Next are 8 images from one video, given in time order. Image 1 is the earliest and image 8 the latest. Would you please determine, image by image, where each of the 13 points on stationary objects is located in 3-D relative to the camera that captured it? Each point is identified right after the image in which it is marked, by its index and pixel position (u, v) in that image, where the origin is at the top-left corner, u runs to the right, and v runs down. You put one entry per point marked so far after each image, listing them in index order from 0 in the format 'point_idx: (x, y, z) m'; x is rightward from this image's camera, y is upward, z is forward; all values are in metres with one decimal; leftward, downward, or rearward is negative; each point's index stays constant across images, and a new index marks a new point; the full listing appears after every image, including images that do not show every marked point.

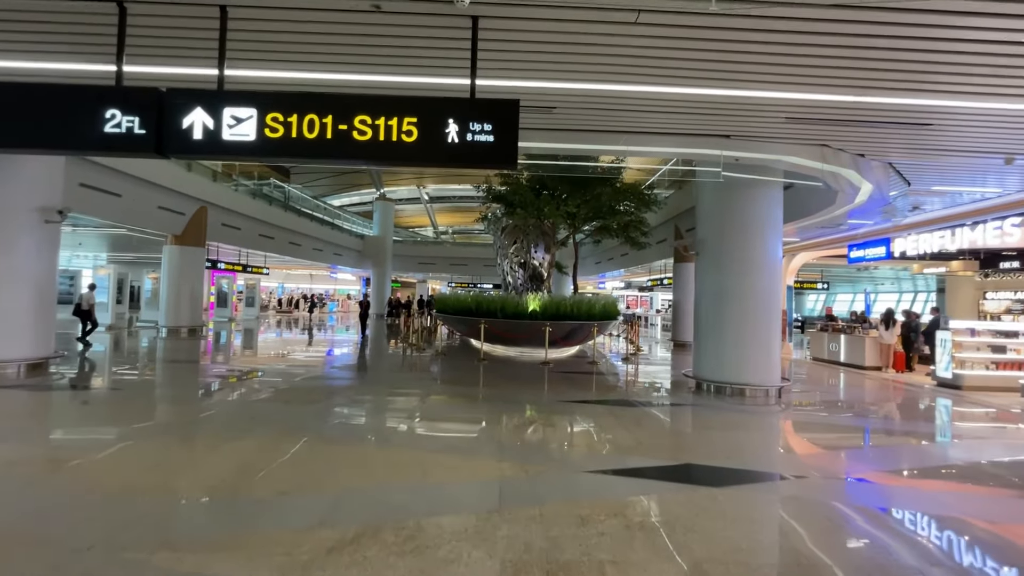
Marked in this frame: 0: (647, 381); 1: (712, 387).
0: (+2.4, -1.7, +8.7) m
1: (+2.8, -1.4, +6.9) m
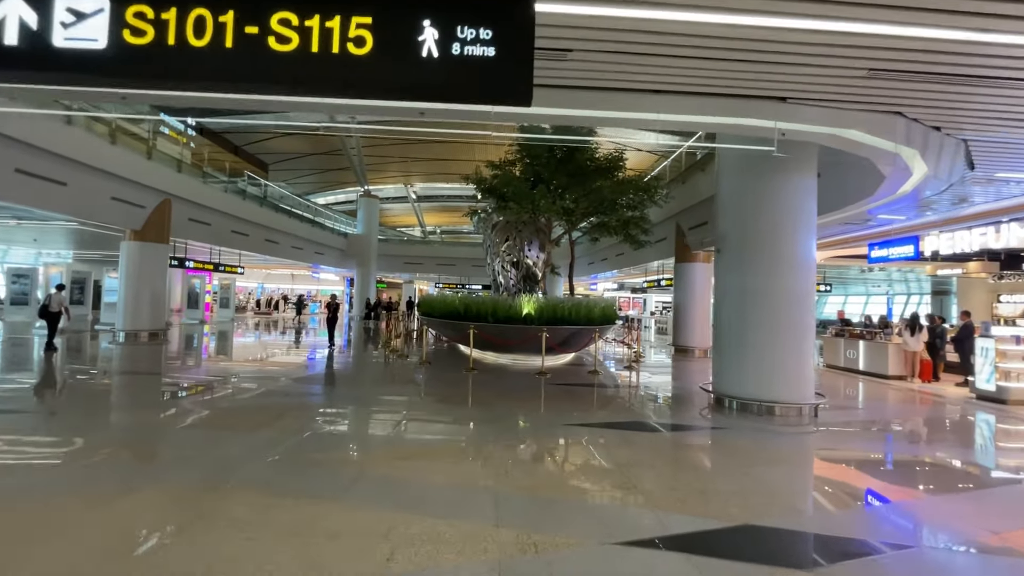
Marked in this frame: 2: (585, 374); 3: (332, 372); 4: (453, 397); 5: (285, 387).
0: (+2.3, -1.7, +7.8) m
1: (+2.8, -1.4, +6.0) m
2: (+1.4, -1.7, +9.2) m
3: (-3.5, -1.6, +9.7) m
4: (-0.8, -1.6, +7.0) m
5: (-3.4, -1.5, +7.6) m
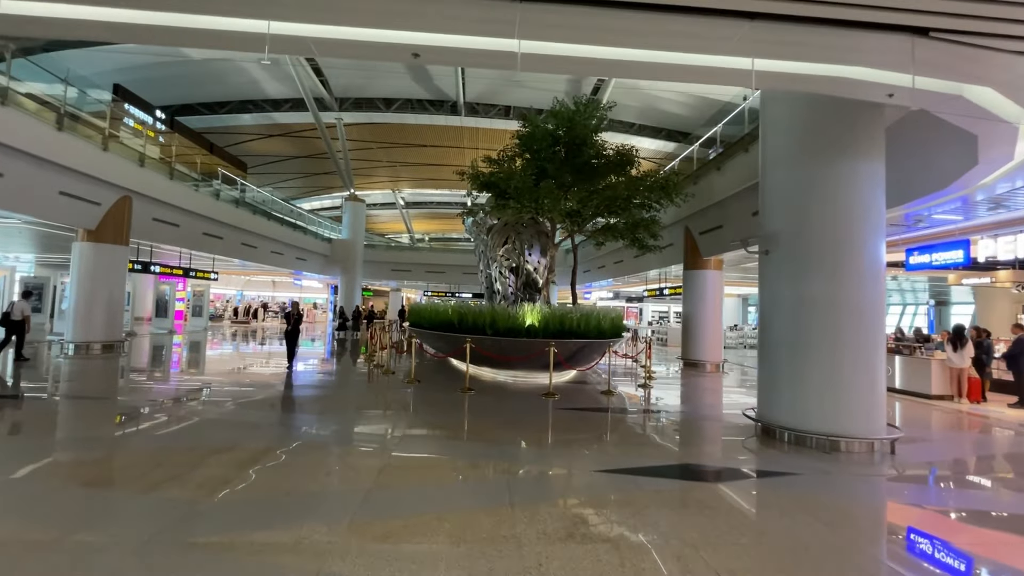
0: (+2.3, -1.9, +6.8) m
1: (+2.9, -1.5, +5.0) m
2: (+1.4, -1.9, +8.2) m
3: (-3.5, -1.7, +8.5) m
4: (-0.8, -1.7, +5.9) m
5: (-3.4, -1.6, +6.4) m
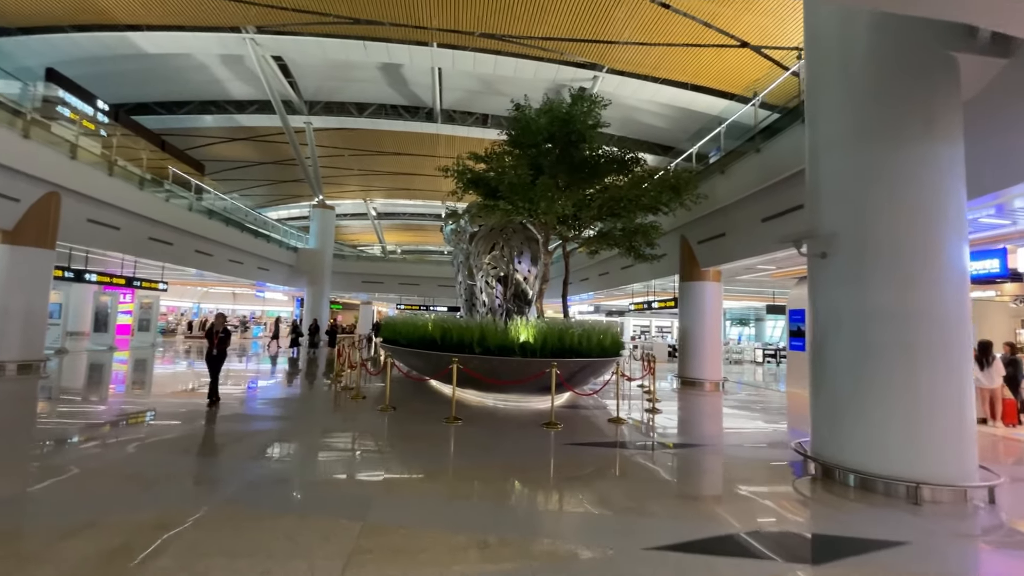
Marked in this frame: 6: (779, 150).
0: (+2.3, -2.0, +5.8) m
1: (+2.9, -1.6, +4.1) m
2: (+1.3, -2.1, +7.1) m
3: (-3.7, -1.9, +7.3) m
4: (-0.8, -1.8, +4.8) m
5: (-3.4, -1.7, +5.2) m
6: (+4.5, +2.3, +8.0) m
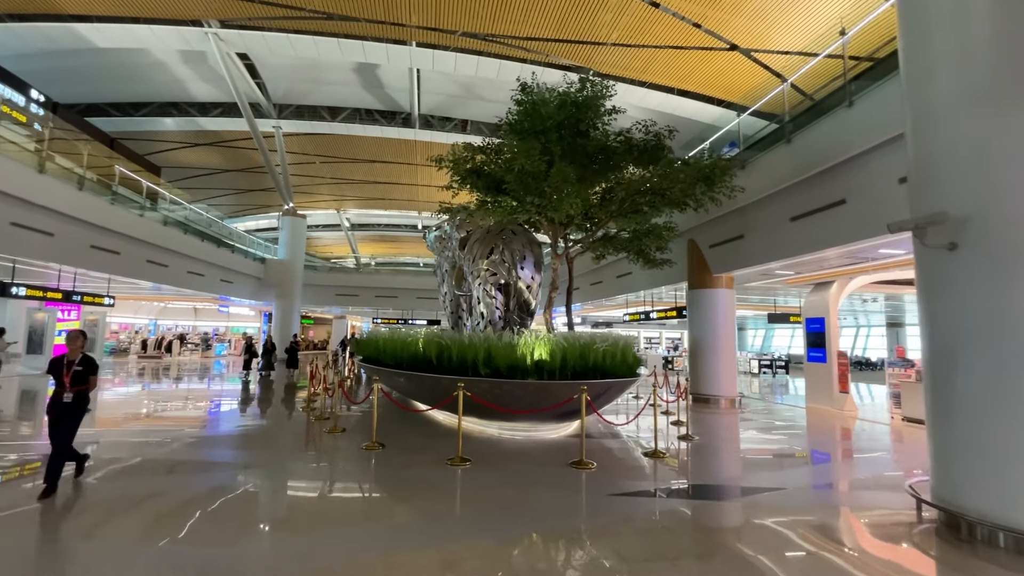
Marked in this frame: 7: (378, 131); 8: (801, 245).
0: (+2.5, -2.0, +4.8) m
1: (+3.2, -1.6, +3.1) m
2: (+1.4, -2.1, +6.1) m
3: (-3.5, -2.0, +5.9) m
4: (-0.5, -1.8, +3.6) m
5: (-3.2, -1.8, +3.8) m
6: (+4.5, +2.2, +7.2) m
7: (-5.4, +6.2, +19.5) m
8: (+4.6, +0.7, +7.8) m
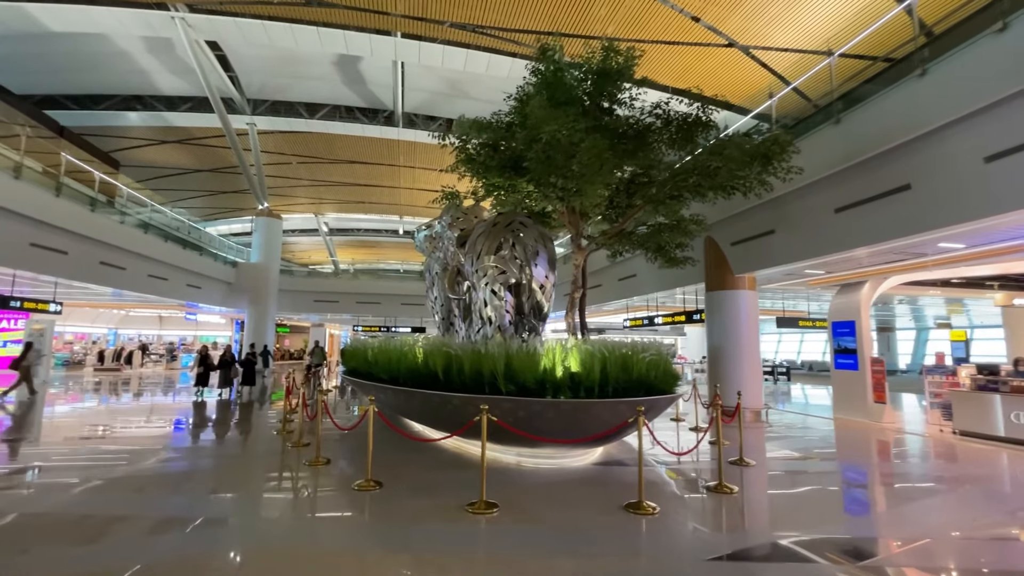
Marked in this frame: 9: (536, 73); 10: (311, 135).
0: (+2.8, -2.0, +3.8) m
1: (+3.5, -1.5, +2.2) m
2: (+1.6, -2.1, +5.0) m
3: (-3.3, -2.0, +4.7) m
4: (-0.2, -1.8, +2.5) m
5: (-2.8, -1.7, +2.6) m
6: (+4.7, +2.2, +6.4) m
7: (-5.7, +6.0, +18.3) m
8: (+4.8, +0.7, +6.9) m
9: (+0.2, +2.6, +6.1) m
10: (-8.0, +6.3, +19.6) m
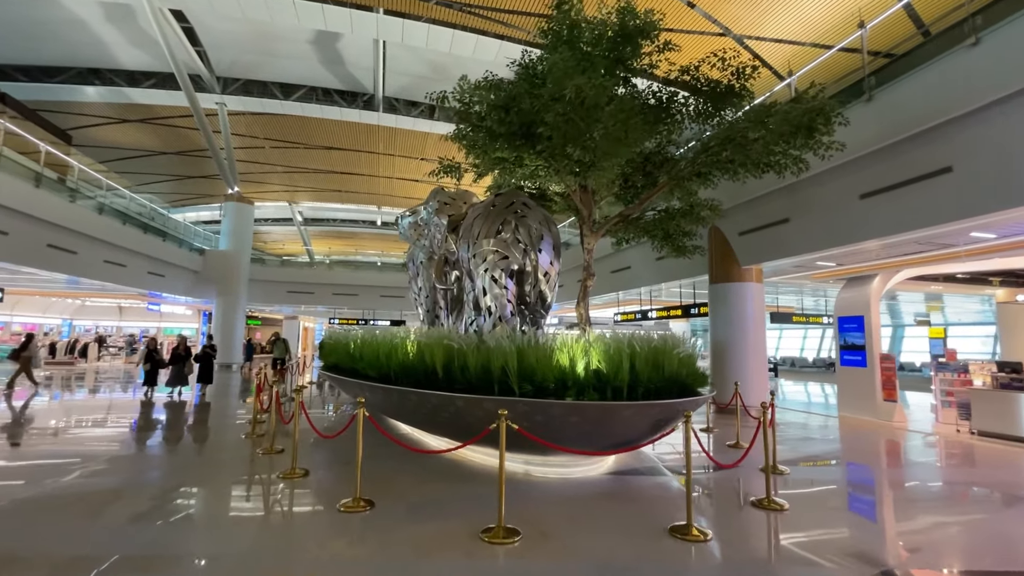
0: (+2.9, -1.9, +3.3) m
1: (+3.8, -1.5, +1.7) m
2: (+1.7, -2.0, +4.5) m
3: (-3.2, -1.8, +3.9) m
4: (0.0, -1.6, +1.8) m
5: (-2.6, -1.6, +1.9) m
6: (+4.8, +2.3, +5.9) m
7: (-6.2, +6.4, +17.3) m
8: (+4.8, +0.8, +6.5) m
9: (+0.3, +2.8, +5.4) m
10: (-8.5, +6.7, +18.5) m
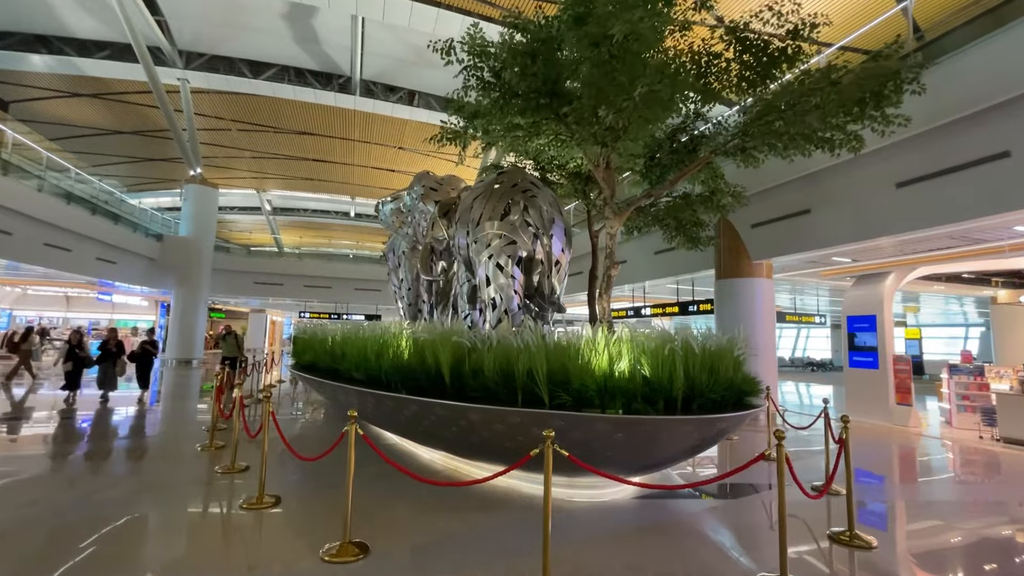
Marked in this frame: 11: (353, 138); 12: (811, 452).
0: (+3.1, -1.8, +2.7) m
1: (+4.1, -1.4, +1.2) m
2: (+1.9, -1.9, +3.8) m
3: (-3.0, -1.7, +3.0) m
4: (+0.3, -1.6, +1.1) m
5: (-2.4, -1.5, +1.0) m
6: (+4.9, +2.4, +5.4) m
7: (-6.6, +6.7, +16.1) m
8: (+4.9, +0.9, +6.0) m
9: (+0.5, +2.9, +4.6) m
10: (-9.0, +7.0, +17.2) m
11: (-6.3, +6.3, +19.8) m
12: (+4.1, -2.4, +6.6) m
